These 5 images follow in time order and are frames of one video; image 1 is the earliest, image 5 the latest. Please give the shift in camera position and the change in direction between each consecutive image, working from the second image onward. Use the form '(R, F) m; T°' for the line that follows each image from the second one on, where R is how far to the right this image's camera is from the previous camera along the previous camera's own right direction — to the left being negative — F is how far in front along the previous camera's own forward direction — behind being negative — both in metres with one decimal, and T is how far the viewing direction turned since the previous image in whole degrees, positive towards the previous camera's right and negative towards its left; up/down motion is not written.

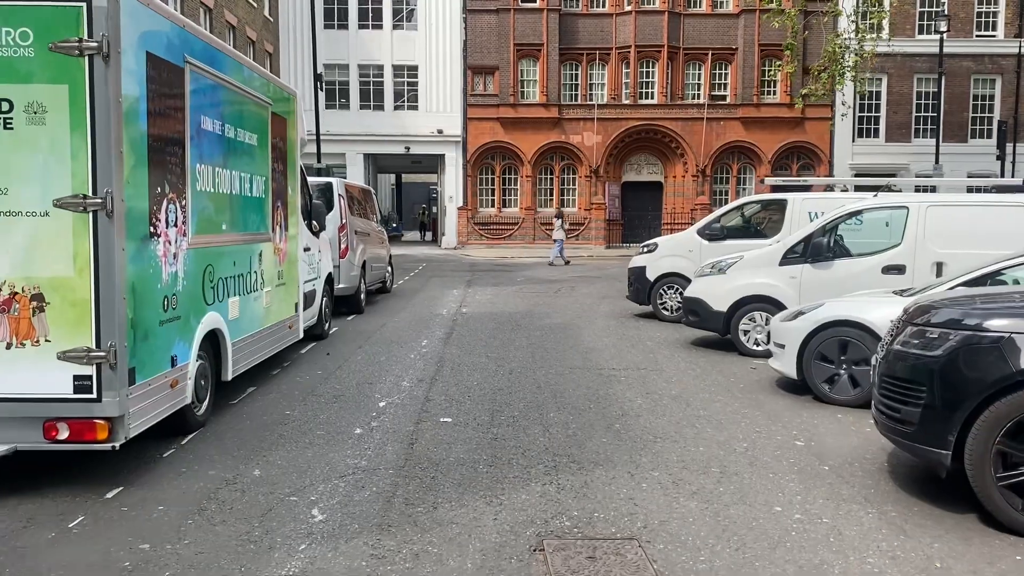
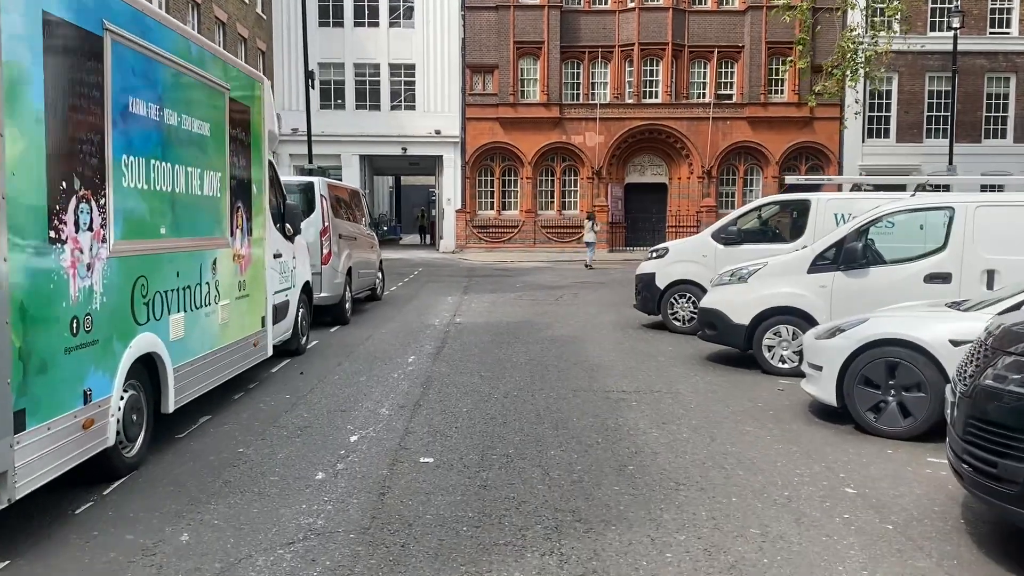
(+0.1, +1.1) m; 0°
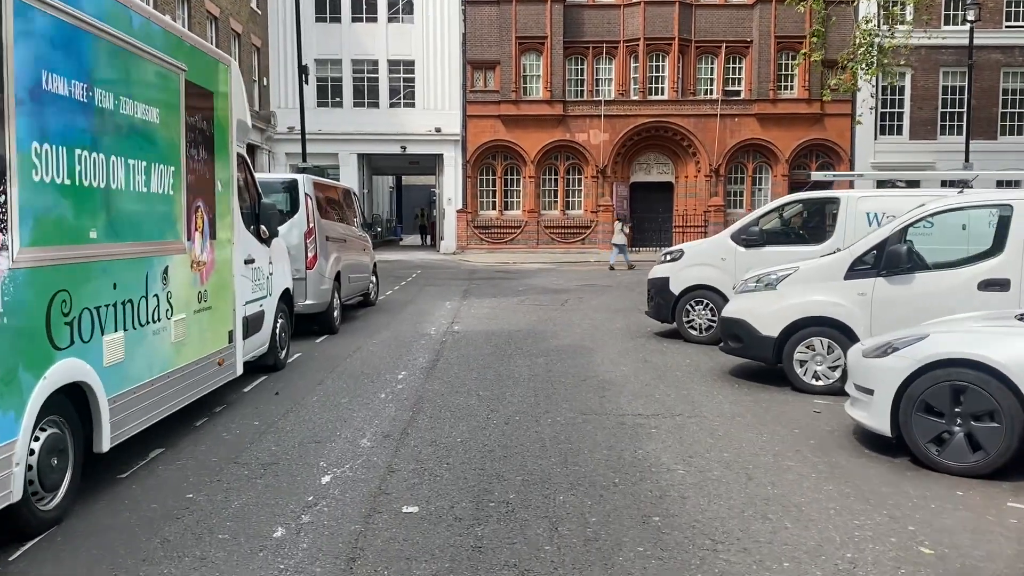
(0.0, +0.9) m; 0°
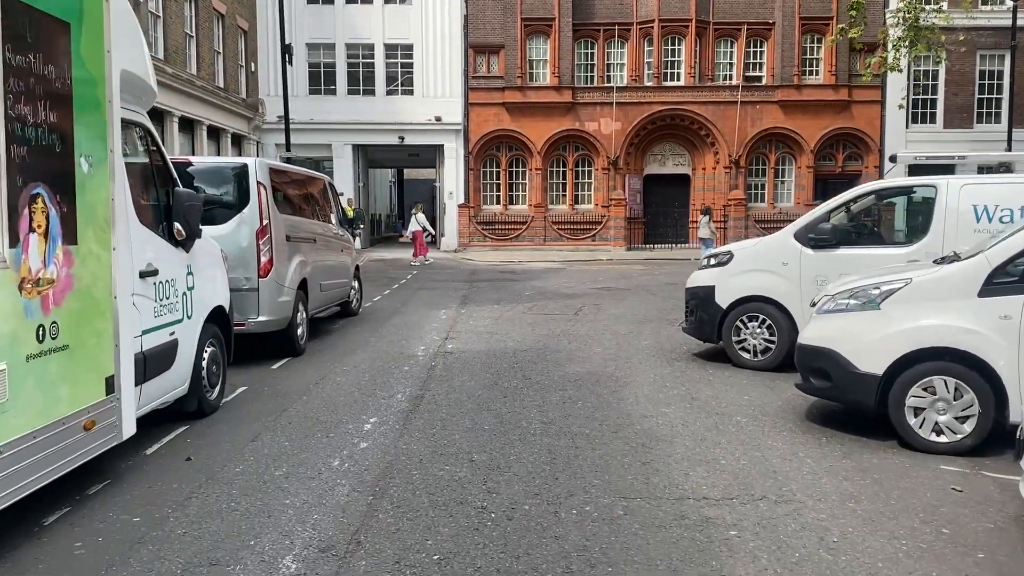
(0.0, +2.2) m; 0°
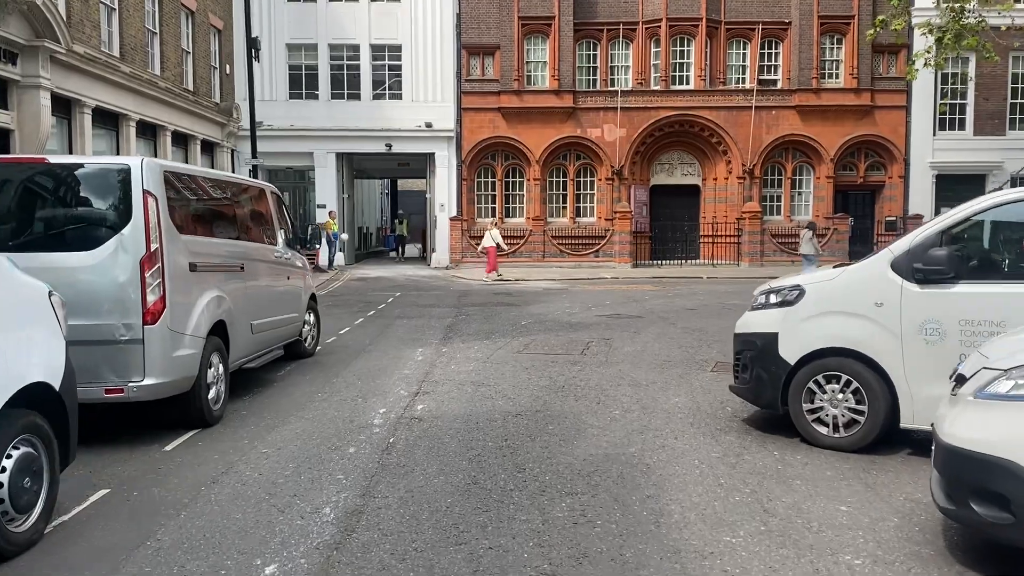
(+0.1, +2.4) m; 0°
